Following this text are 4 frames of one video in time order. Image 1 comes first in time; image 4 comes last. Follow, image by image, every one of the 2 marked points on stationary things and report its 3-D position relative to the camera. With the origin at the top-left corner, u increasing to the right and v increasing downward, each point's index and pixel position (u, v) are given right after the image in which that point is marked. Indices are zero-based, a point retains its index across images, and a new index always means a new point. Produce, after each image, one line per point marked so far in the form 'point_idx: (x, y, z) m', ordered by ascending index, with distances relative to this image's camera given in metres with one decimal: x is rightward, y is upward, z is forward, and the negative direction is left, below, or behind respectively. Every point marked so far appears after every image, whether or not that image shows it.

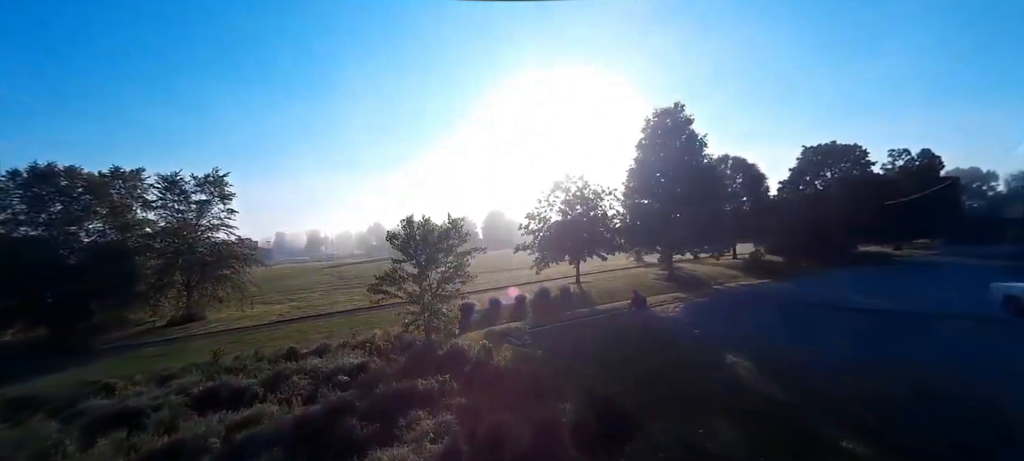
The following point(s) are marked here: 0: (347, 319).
0: (-7.5, -4.1, +18.6) m
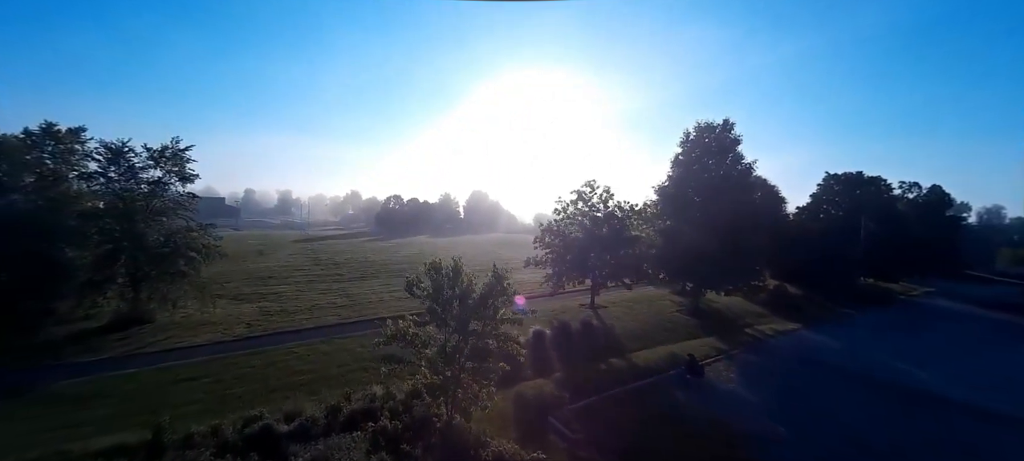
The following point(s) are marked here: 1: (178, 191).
0: (-6.7, -4.4, +15.4) m
1: (-15.2, +1.7, +18.7) m
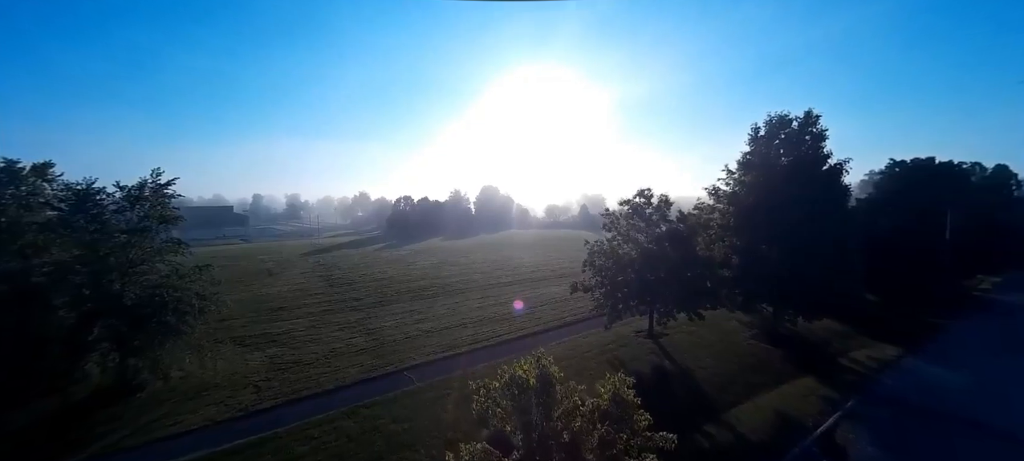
0: (-4.6, -5.9, +12.4) m
1: (-13.3, -0.2, +15.7) m
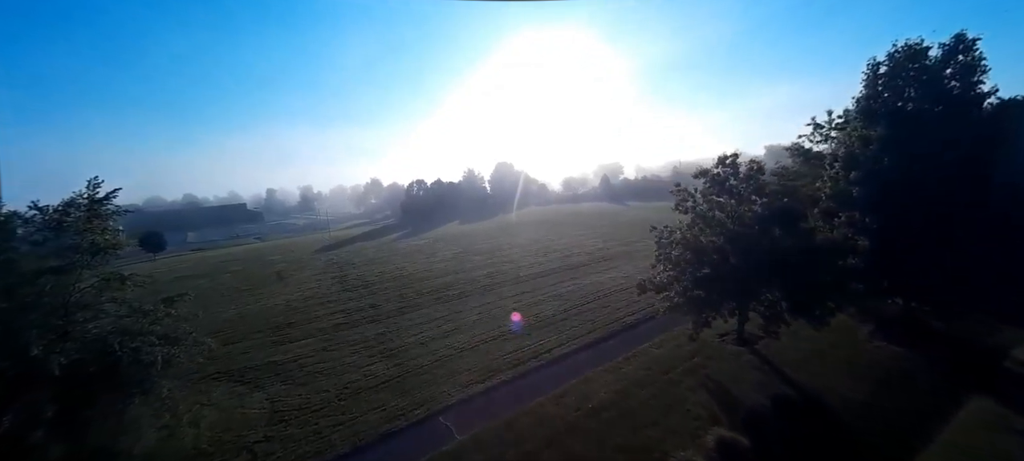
0: (-2.7, -6.4, +8.7) m
1: (-11.6, -1.0, +12.0) m
